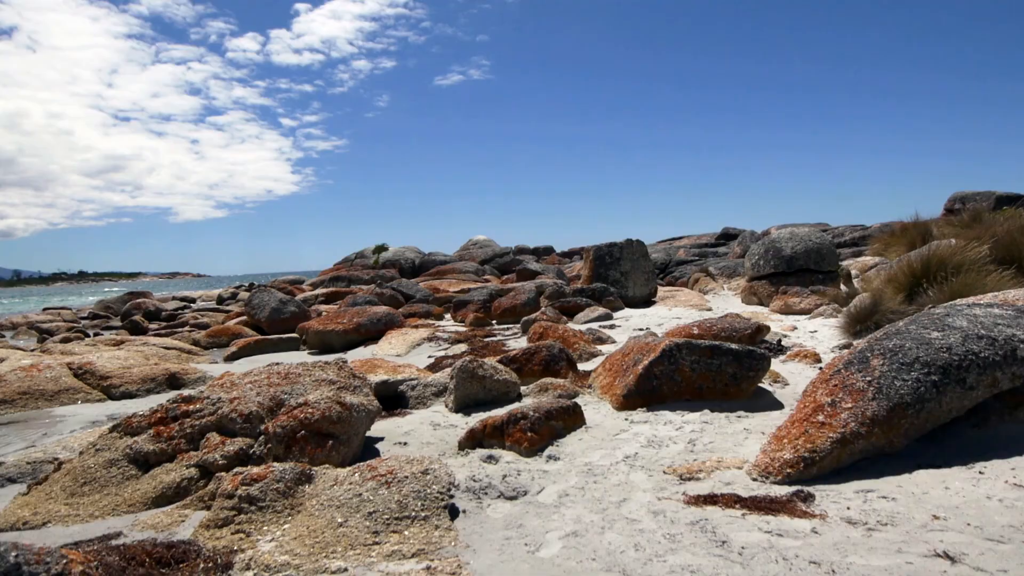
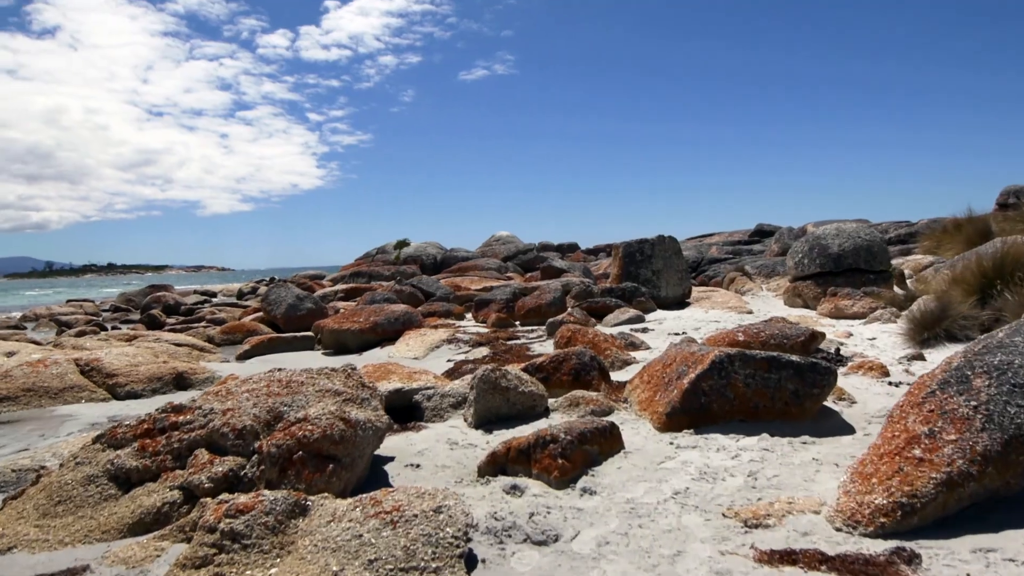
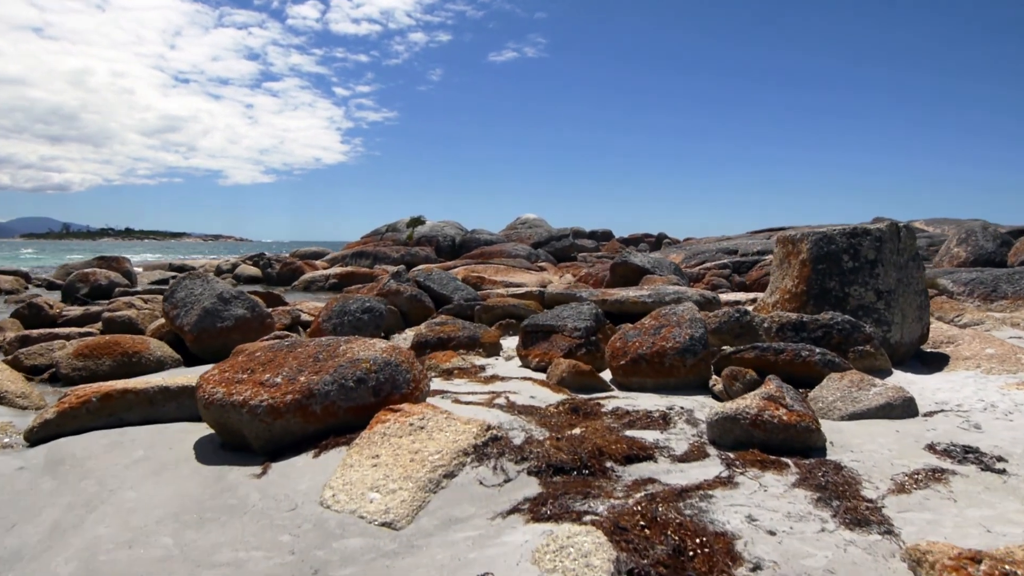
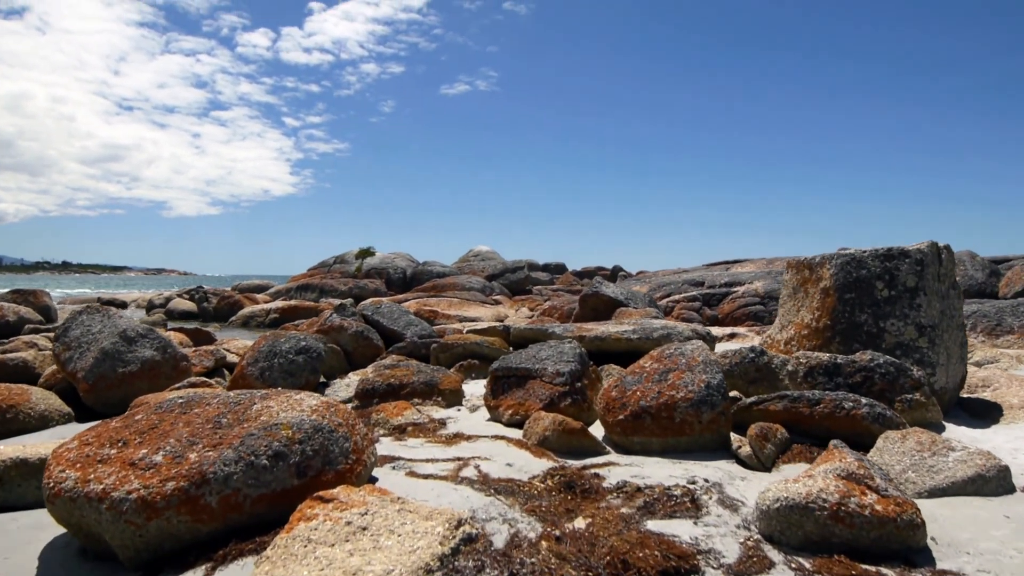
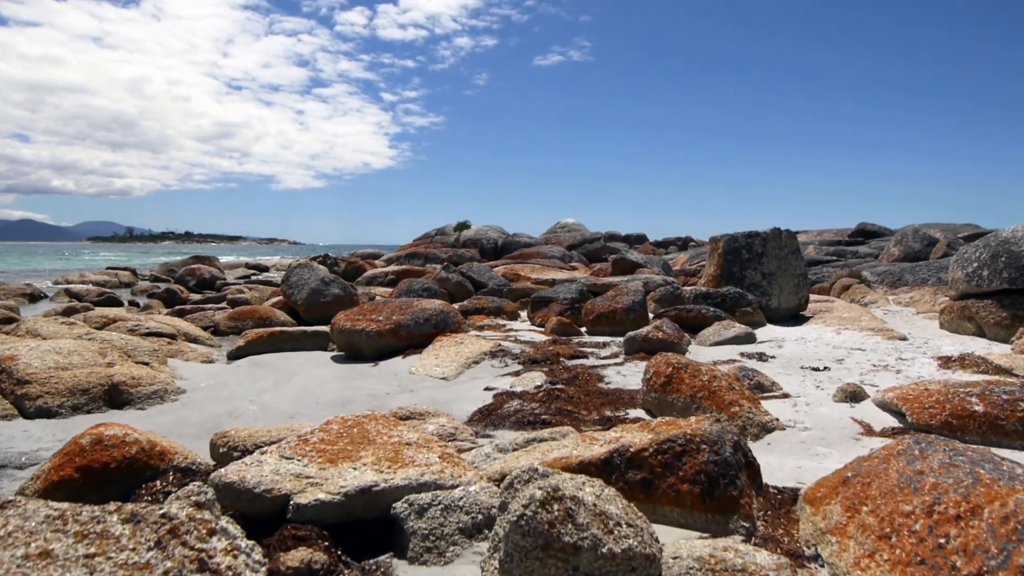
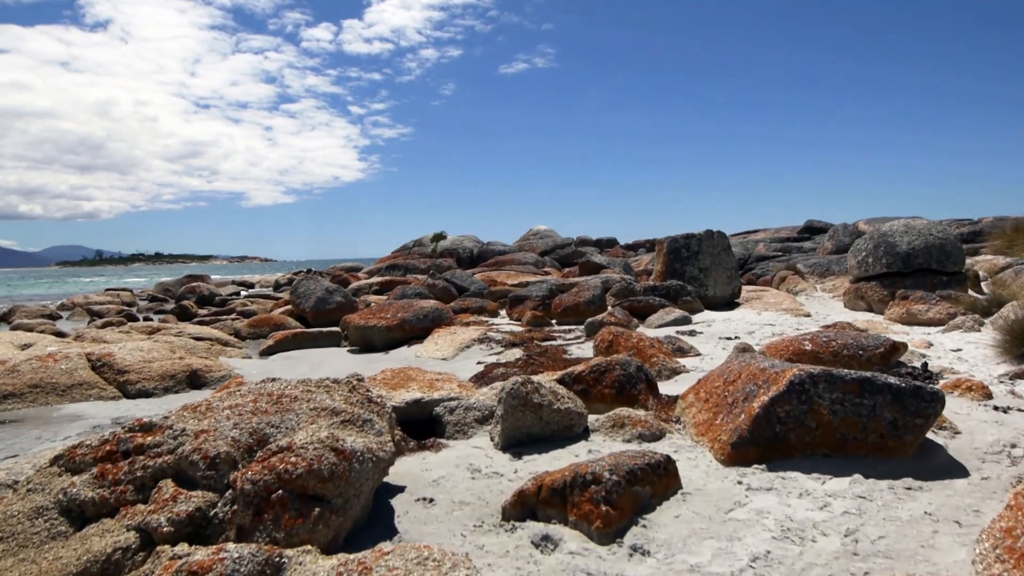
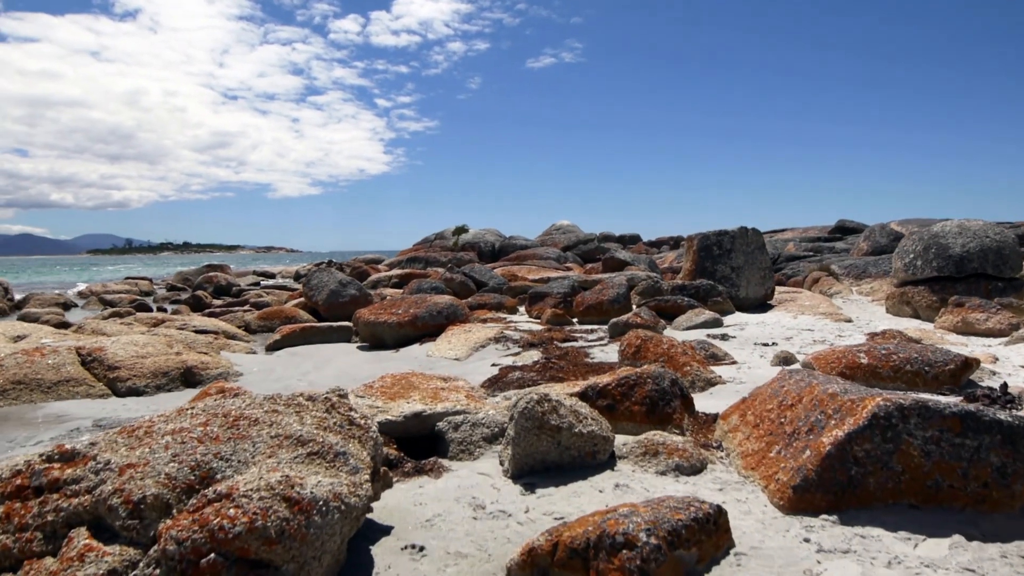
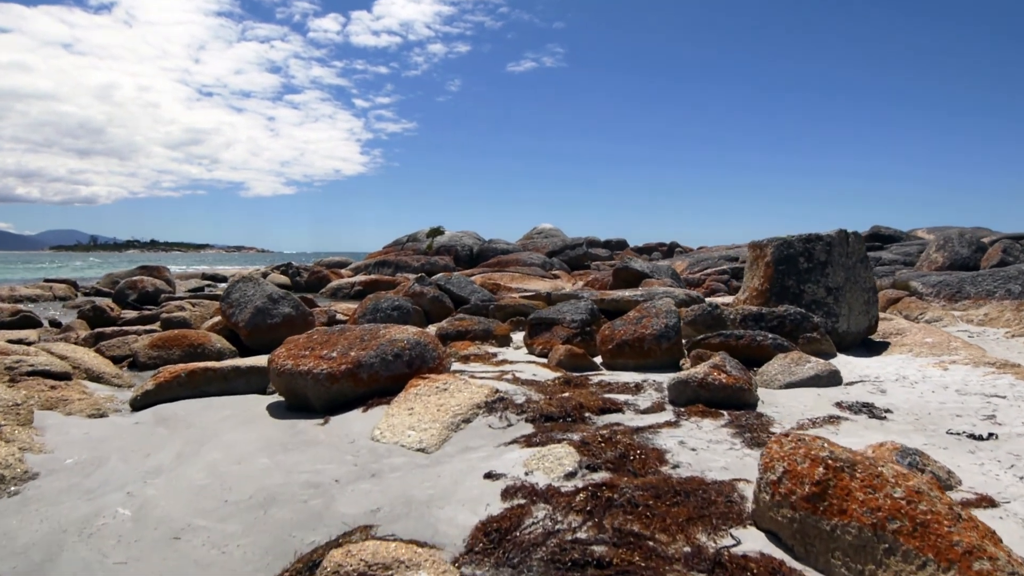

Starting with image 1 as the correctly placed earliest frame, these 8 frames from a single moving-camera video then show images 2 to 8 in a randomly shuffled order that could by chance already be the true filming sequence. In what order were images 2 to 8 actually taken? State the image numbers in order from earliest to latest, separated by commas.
2, 6, 7, 5, 8, 3, 4
